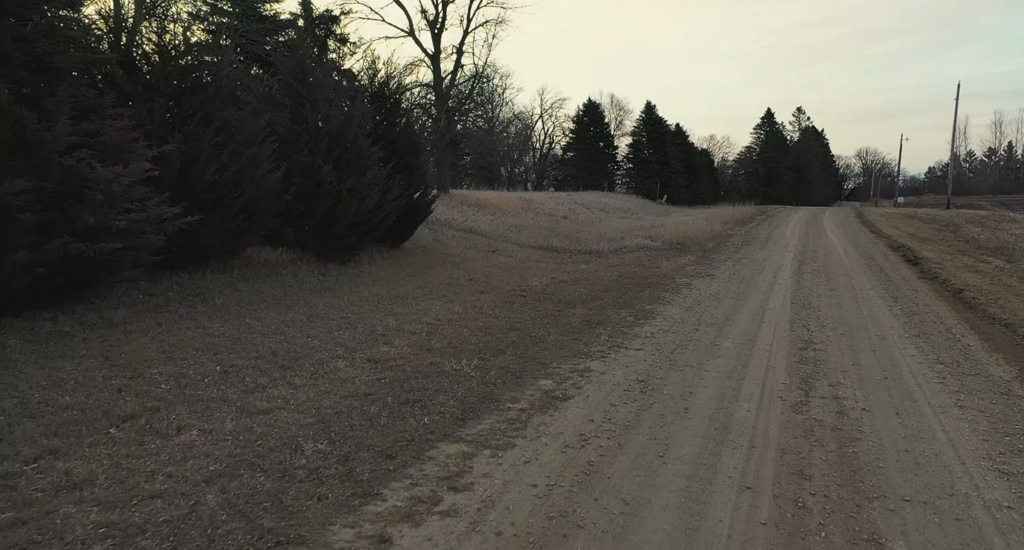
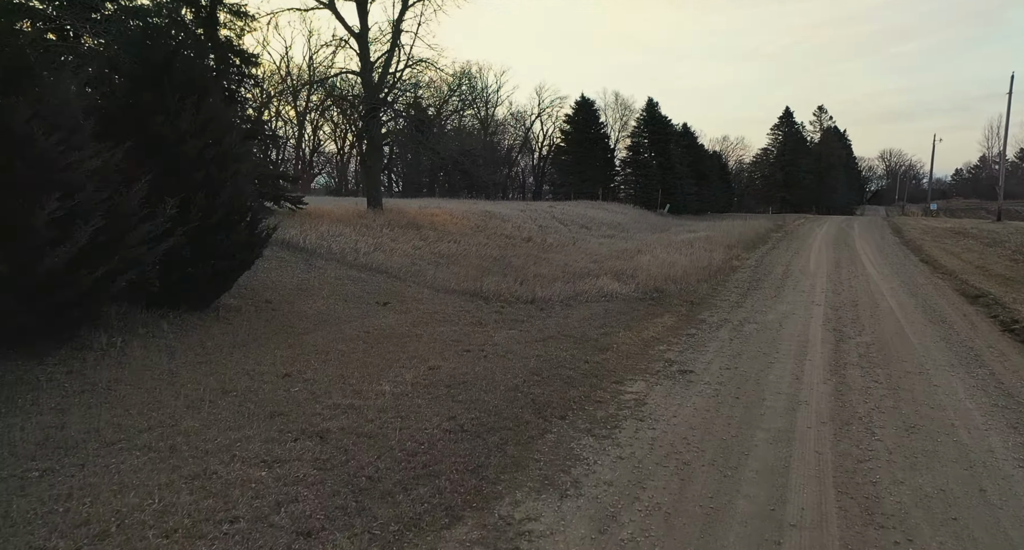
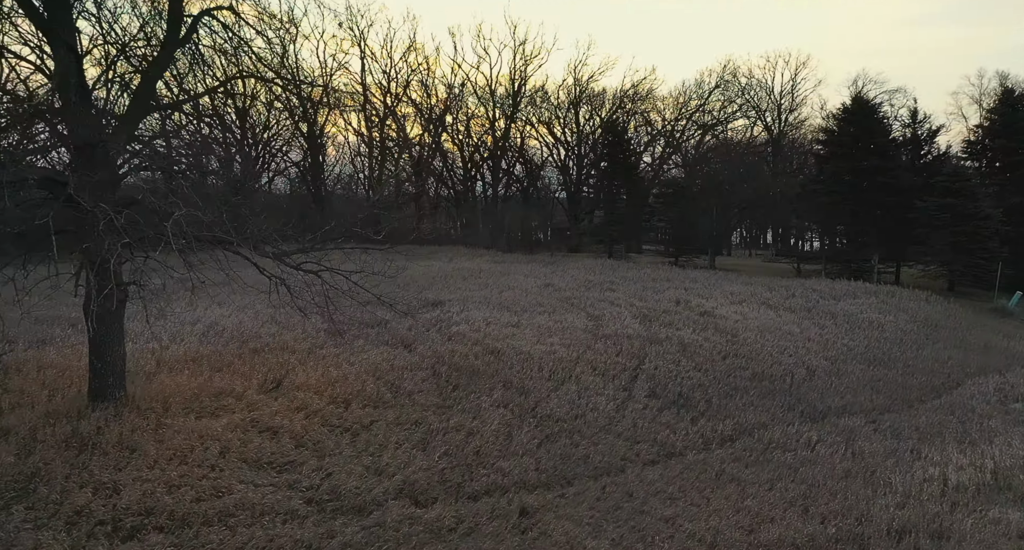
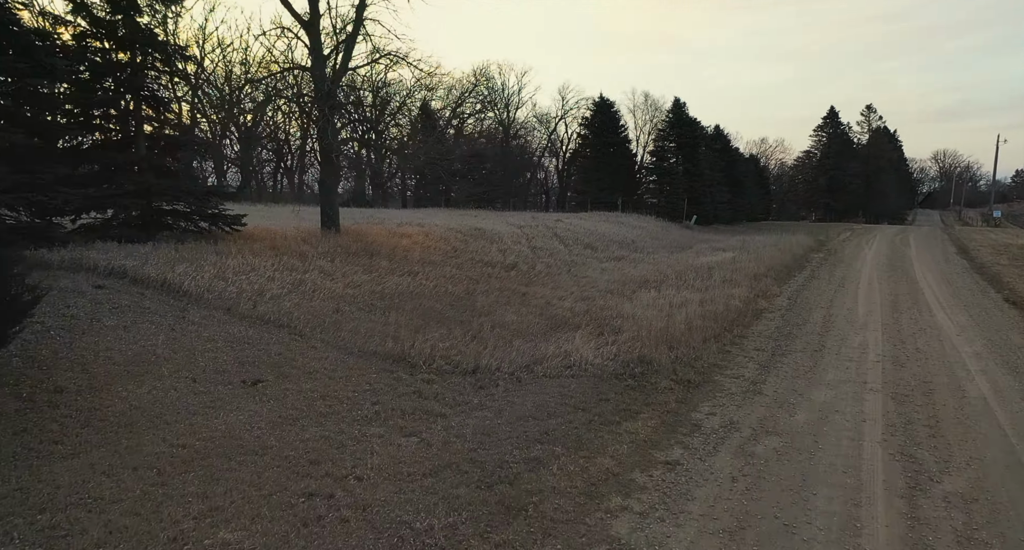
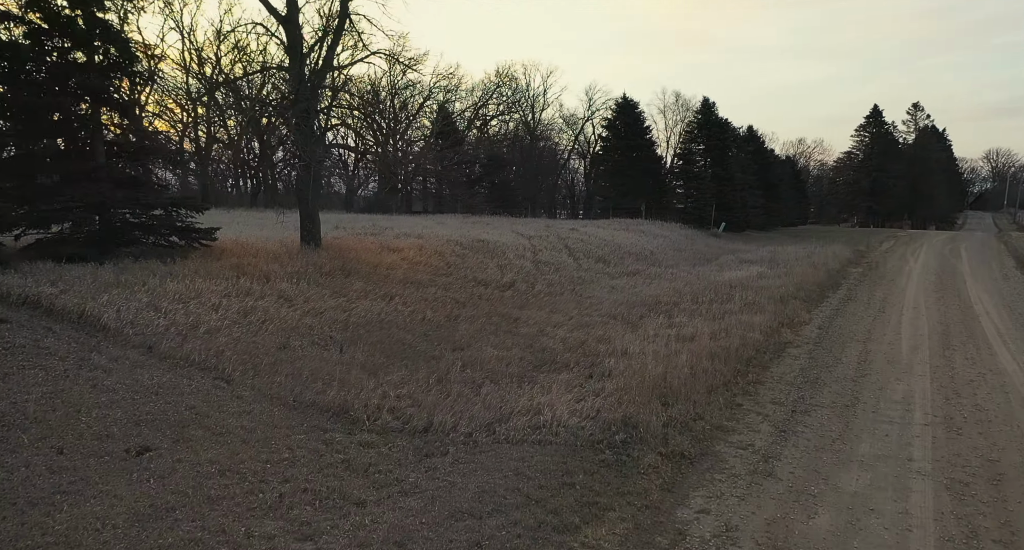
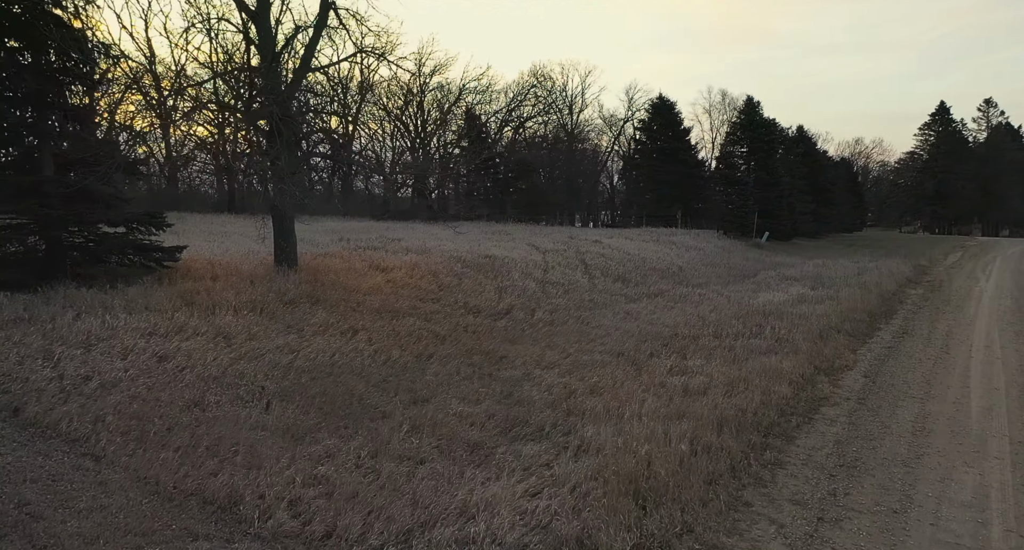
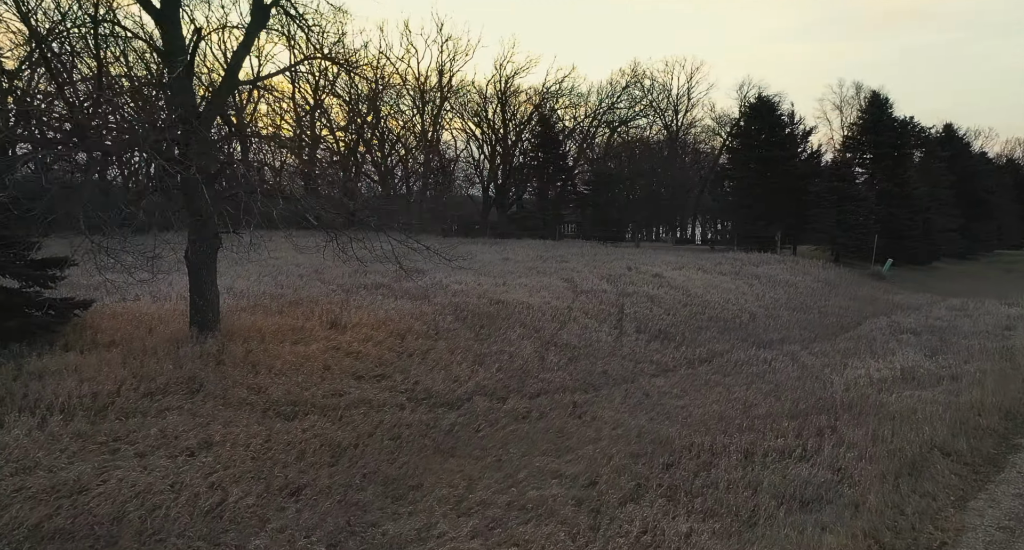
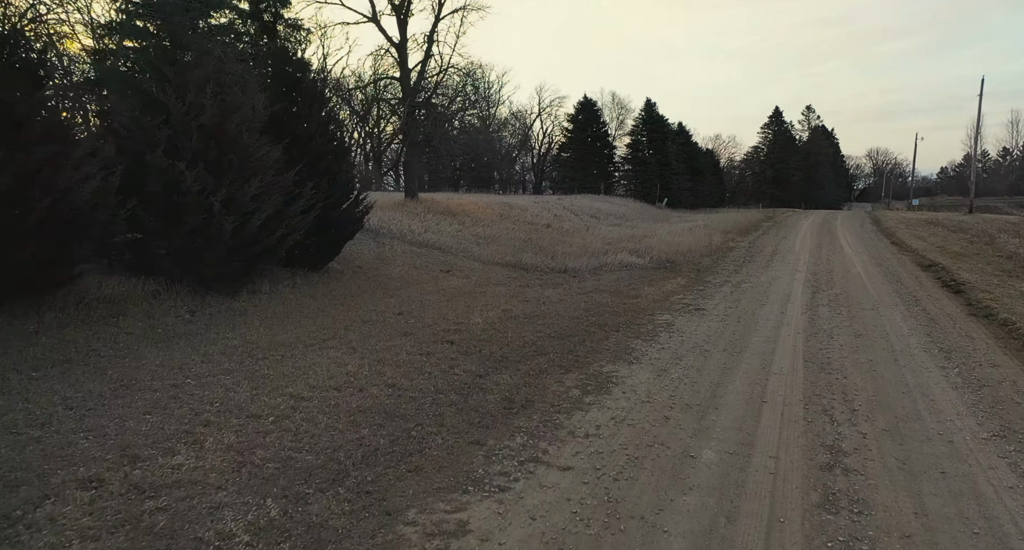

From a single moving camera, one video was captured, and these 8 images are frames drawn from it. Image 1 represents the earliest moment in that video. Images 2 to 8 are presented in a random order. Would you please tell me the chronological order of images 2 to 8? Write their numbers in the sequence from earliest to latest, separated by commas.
8, 2, 4, 5, 6, 7, 3
